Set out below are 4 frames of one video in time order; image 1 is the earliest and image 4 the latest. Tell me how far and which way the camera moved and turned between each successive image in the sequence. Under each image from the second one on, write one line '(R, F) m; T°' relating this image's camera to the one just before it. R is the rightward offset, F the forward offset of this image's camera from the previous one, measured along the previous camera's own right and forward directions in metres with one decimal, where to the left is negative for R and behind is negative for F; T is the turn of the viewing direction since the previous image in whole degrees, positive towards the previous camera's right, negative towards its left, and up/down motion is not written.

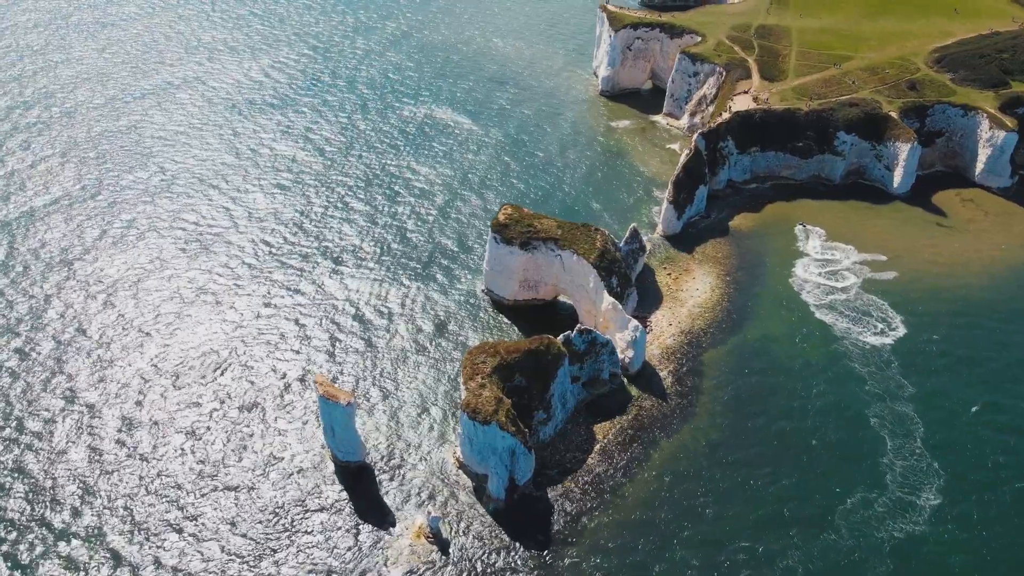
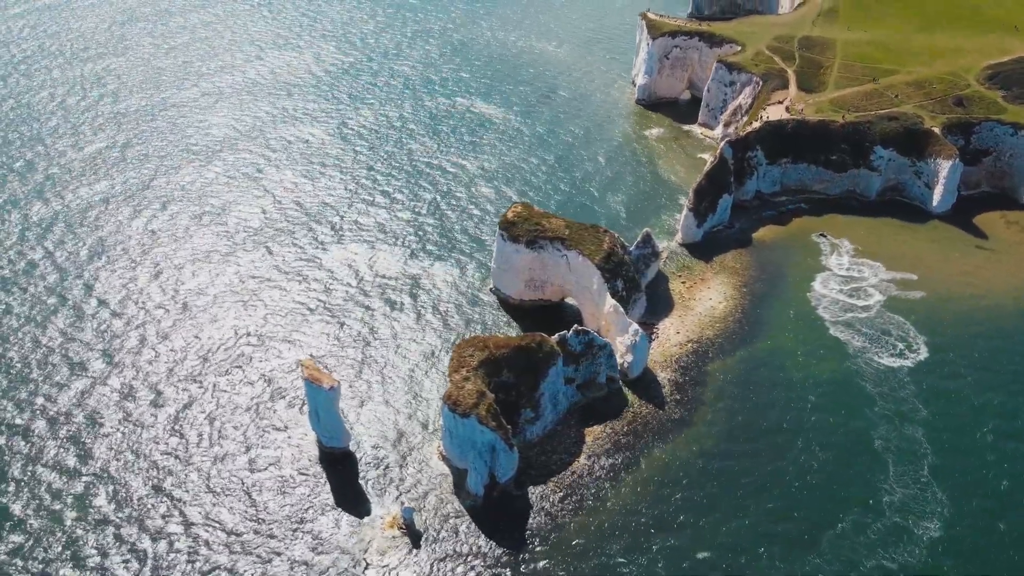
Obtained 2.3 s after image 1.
(+4.4, +0.9) m; -5°
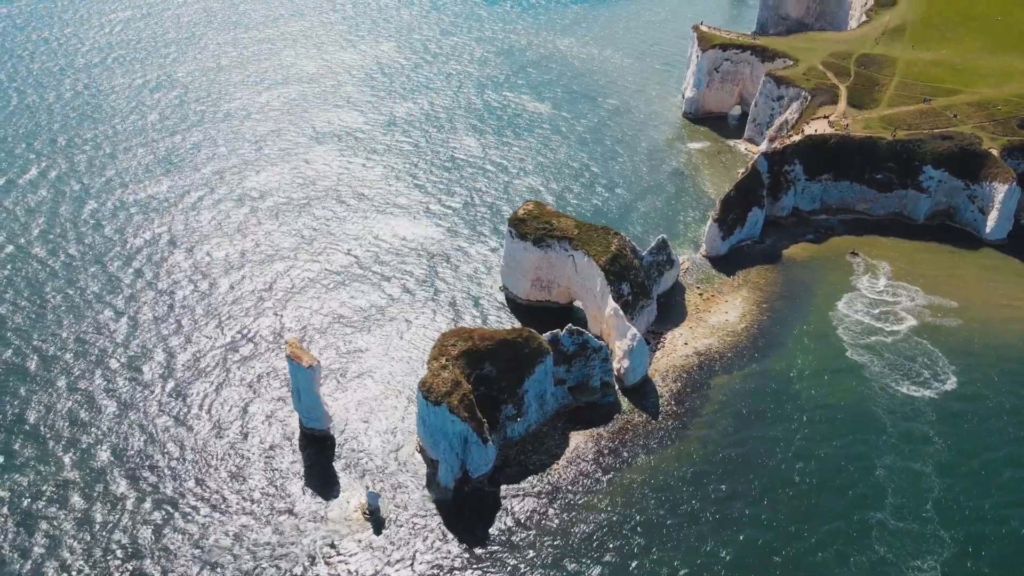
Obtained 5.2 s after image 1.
(+5.8, +1.5) m; -6°
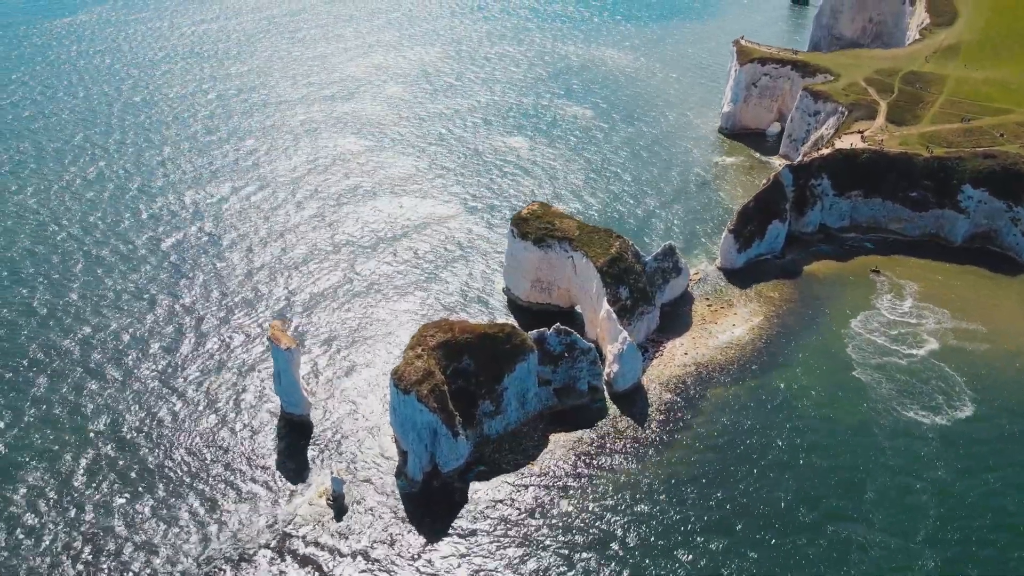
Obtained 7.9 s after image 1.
(+5.2, +1.4) m; -5°
